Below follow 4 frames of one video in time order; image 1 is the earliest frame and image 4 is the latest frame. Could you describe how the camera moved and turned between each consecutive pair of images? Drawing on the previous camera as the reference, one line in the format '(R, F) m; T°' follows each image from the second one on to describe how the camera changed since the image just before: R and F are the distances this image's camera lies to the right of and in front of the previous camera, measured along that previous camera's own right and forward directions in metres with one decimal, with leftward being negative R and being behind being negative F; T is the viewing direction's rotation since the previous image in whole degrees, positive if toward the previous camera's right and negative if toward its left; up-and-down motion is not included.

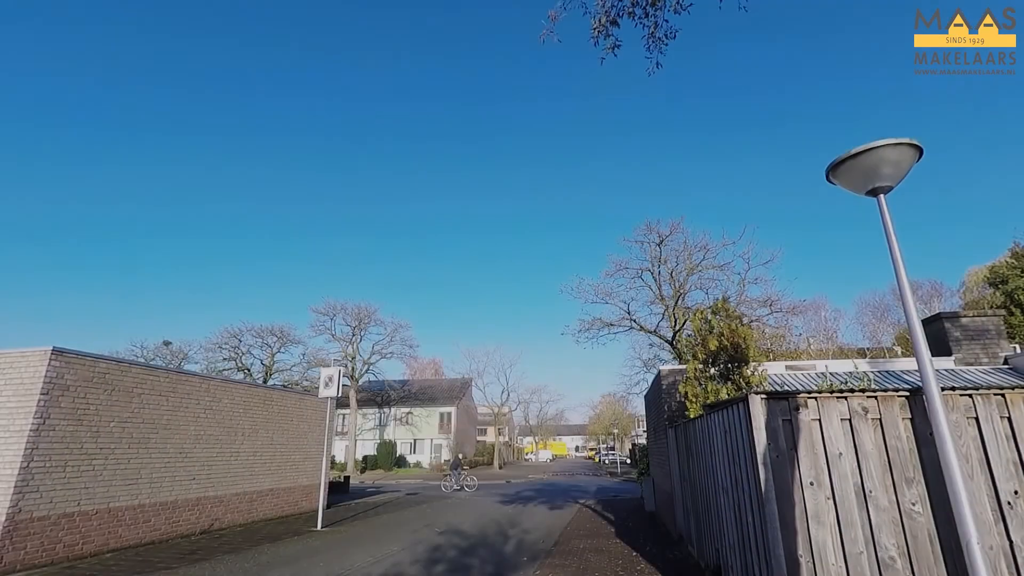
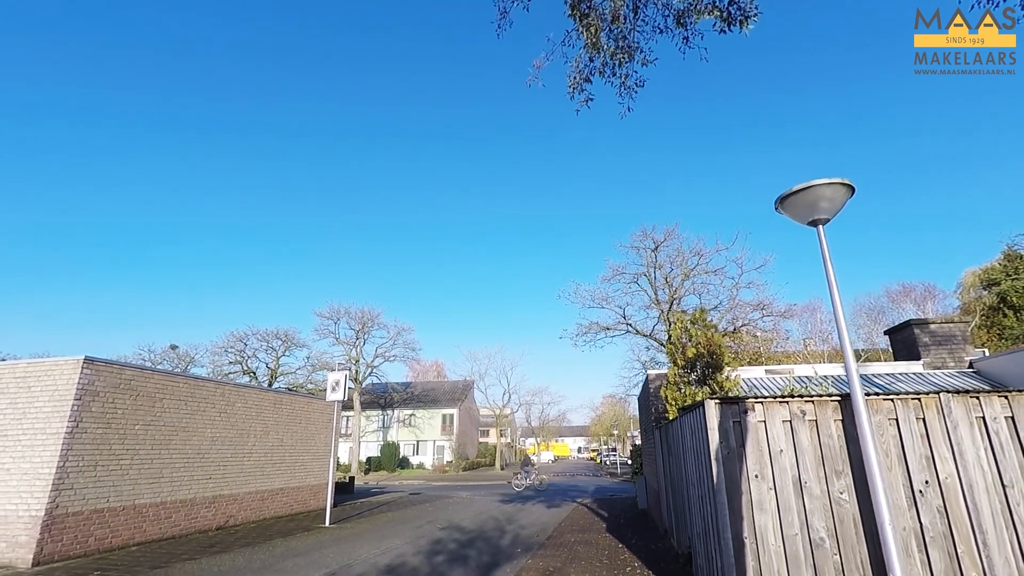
(+0.1, -0.7) m; 0°
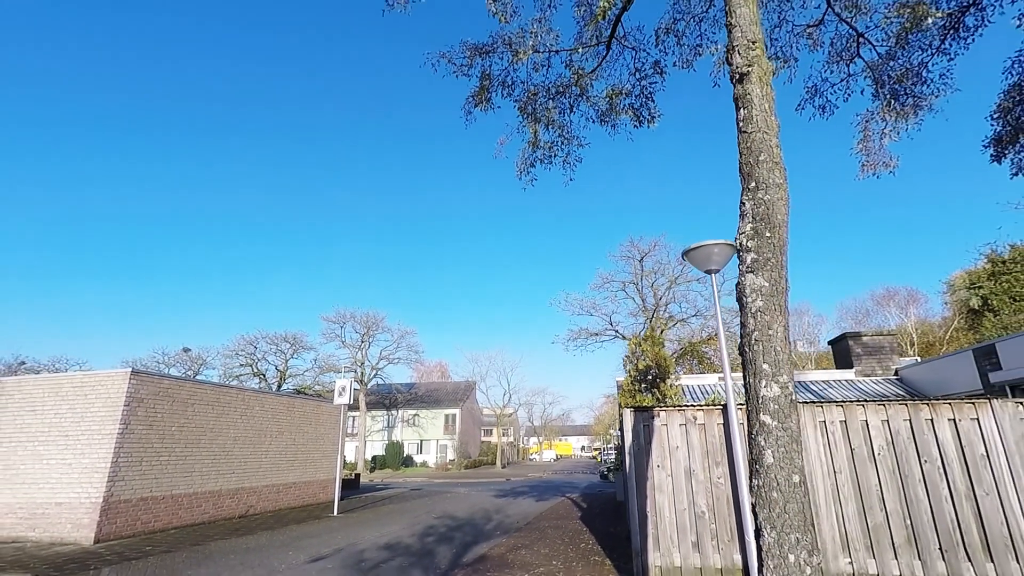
(+0.5, -1.6) m; -1°
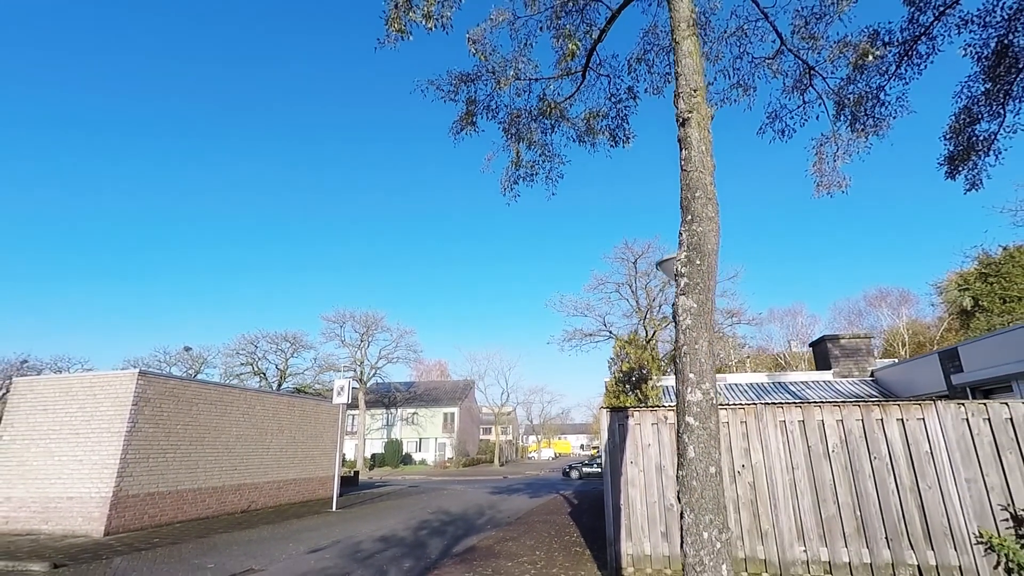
(+0.2, -0.5) m; 0°
